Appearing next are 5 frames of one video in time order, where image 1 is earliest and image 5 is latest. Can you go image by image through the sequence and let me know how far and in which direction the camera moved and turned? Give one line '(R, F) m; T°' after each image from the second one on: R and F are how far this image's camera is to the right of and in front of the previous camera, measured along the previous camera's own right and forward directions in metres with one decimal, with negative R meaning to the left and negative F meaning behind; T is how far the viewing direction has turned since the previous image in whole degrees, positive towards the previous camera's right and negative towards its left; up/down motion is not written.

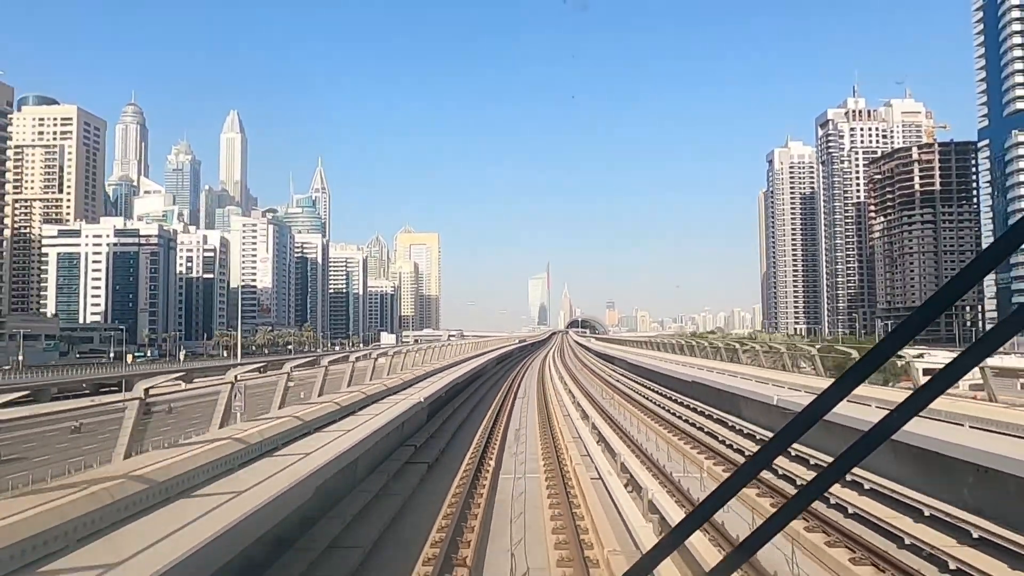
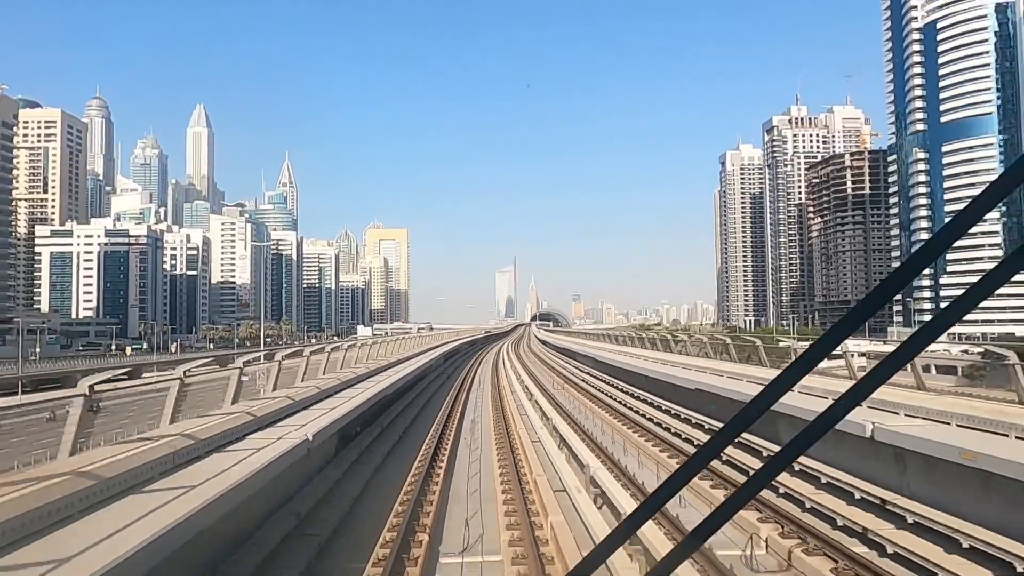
(0.0, -1.0) m; +2°
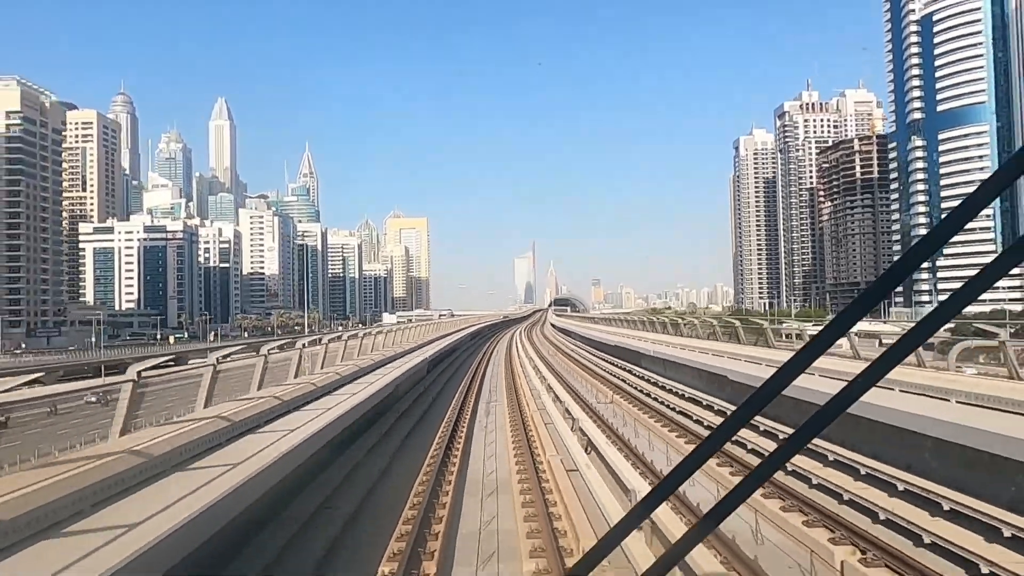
(0.0, -0.6) m; -1°
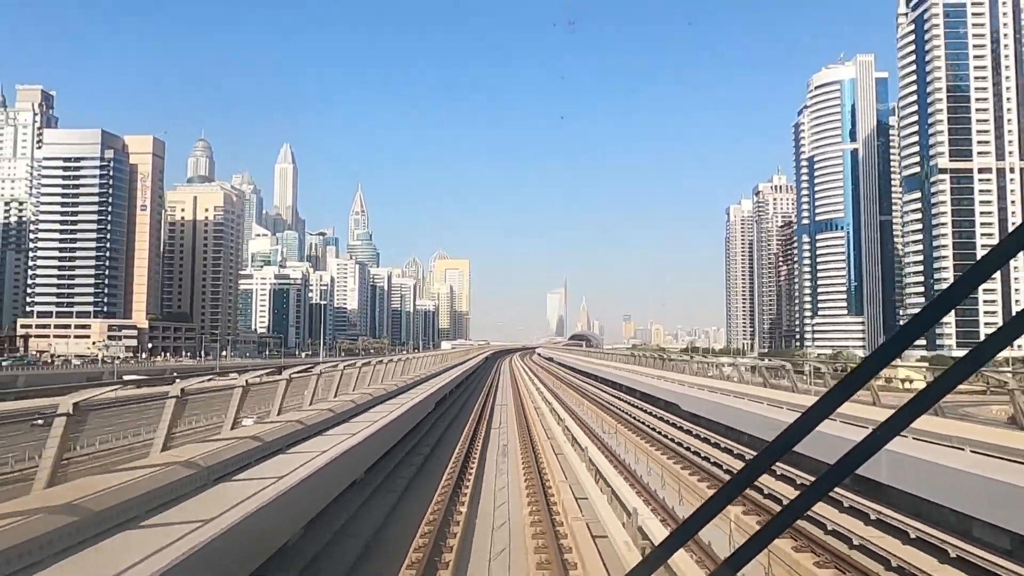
(+0.3, -5.0) m; -3°
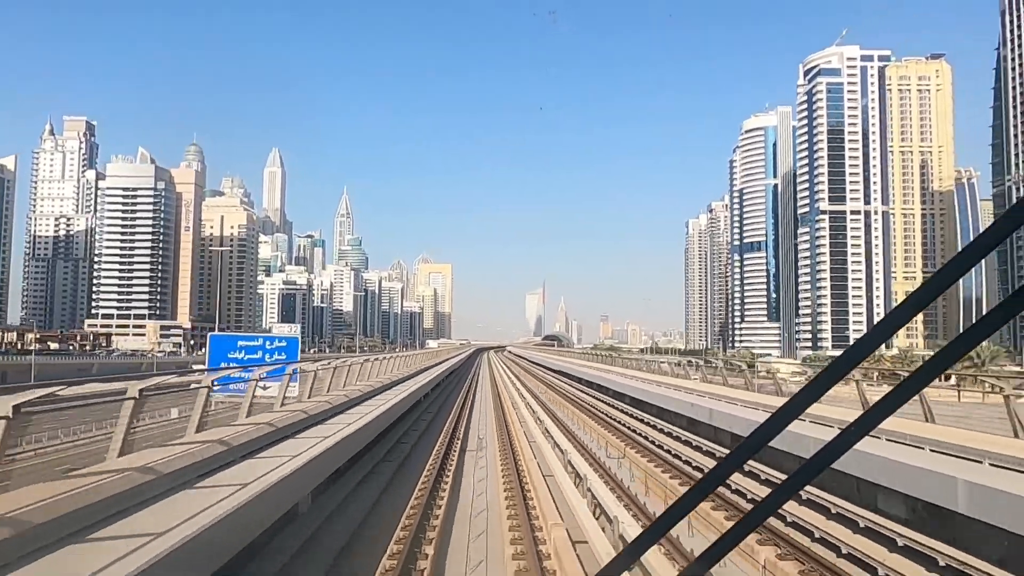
(0.0, -2.7) m; +2°
